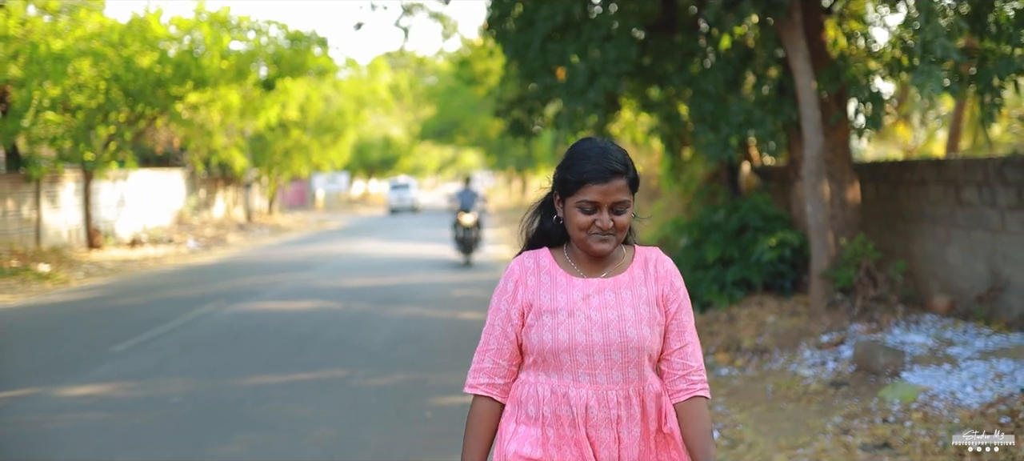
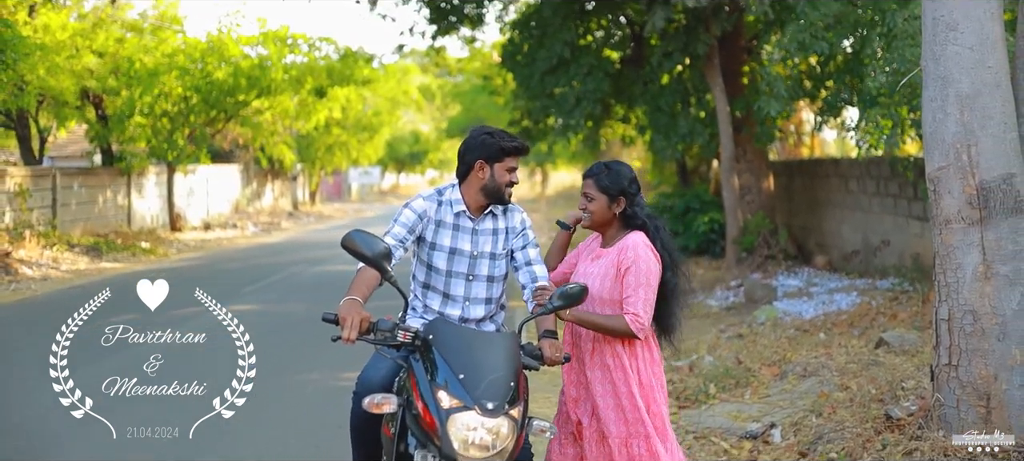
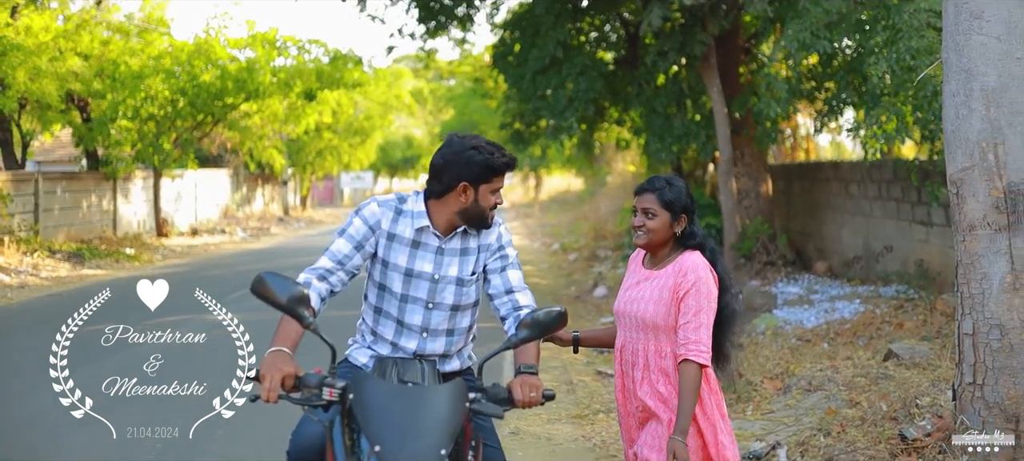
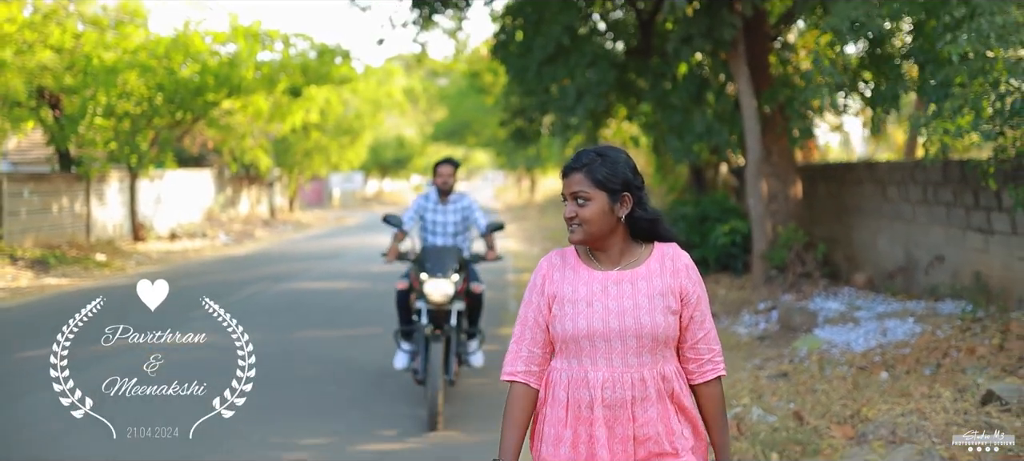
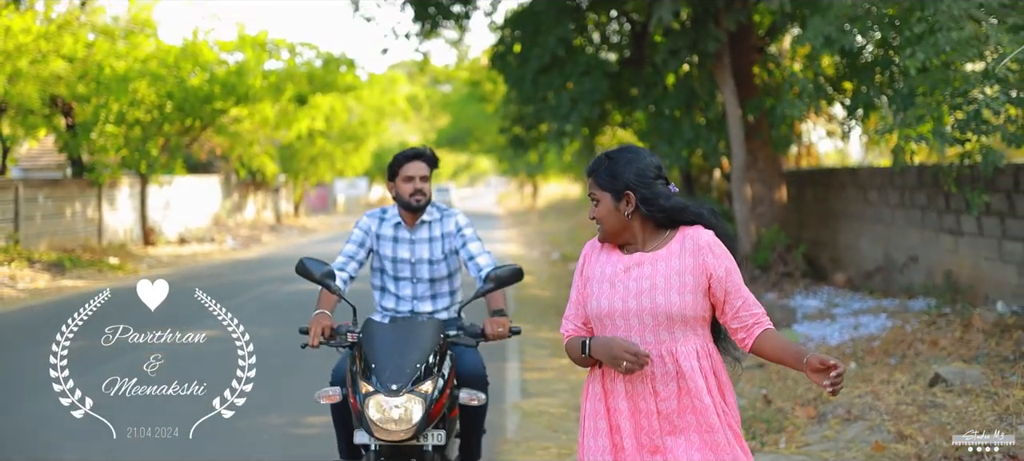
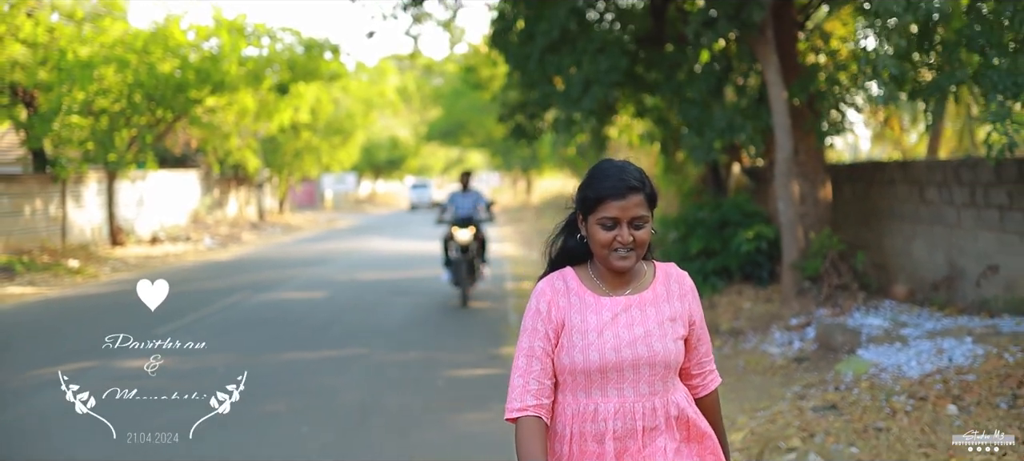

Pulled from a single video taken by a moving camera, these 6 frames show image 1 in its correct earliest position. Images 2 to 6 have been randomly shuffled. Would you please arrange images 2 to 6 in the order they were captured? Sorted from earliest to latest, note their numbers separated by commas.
6, 4, 5, 3, 2
